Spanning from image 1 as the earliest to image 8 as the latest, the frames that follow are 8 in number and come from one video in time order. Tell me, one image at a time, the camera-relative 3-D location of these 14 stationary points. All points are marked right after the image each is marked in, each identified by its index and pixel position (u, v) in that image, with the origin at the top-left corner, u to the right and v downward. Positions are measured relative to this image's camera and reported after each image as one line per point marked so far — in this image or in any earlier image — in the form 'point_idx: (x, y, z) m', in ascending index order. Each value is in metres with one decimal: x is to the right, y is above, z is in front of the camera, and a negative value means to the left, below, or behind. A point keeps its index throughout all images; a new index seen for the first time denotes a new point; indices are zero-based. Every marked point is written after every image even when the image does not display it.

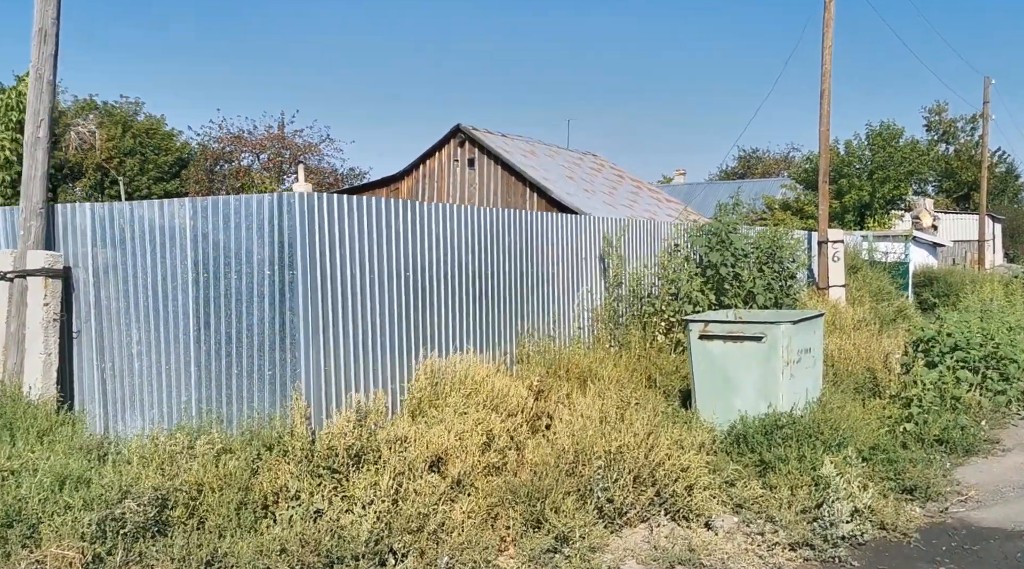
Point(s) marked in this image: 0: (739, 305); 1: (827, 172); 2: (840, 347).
0: (+2.5, -0.2, +10.8) m
1: (+5.2, +1.9, +15.8) m
2: (+3.7, -0.7, +11.0) m
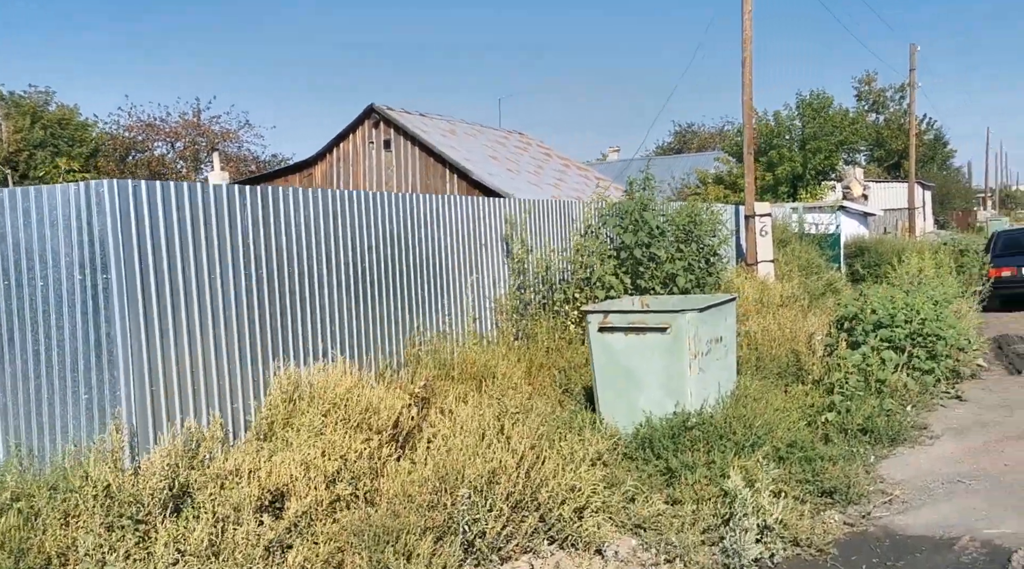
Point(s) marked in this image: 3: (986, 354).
0: (+1.5, 0.0, +10.1) m
1: (+3.8, +2.3, +15.2) m
2: (+2.7, -0.5, +10.4) m
3: (+5.3, -0.7, +10.6) m
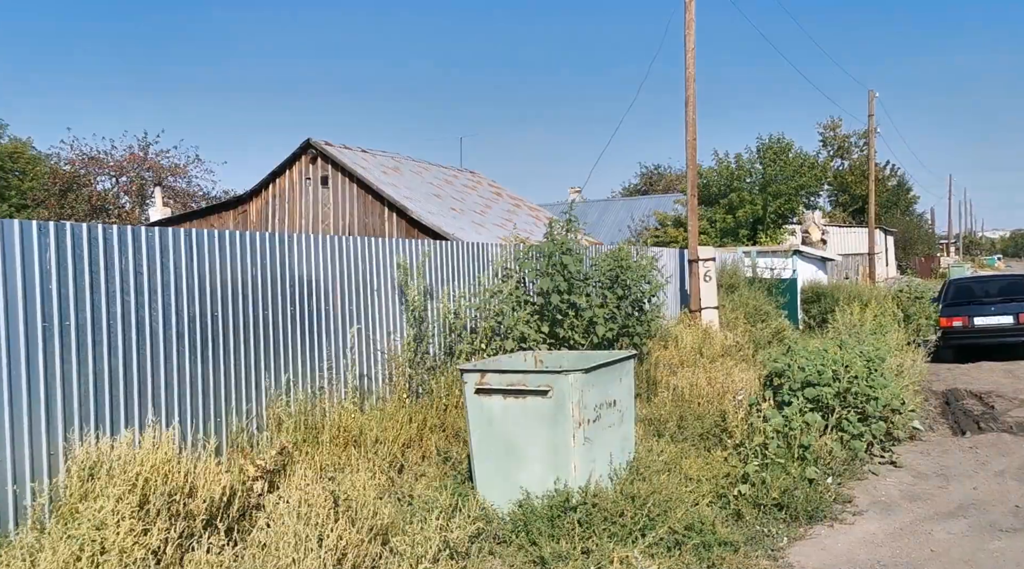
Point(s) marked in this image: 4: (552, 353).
0: (+0.6, -0.5, +9.4) m
1: (+2.8, +1.5, +14.6) m
2: (+1.8, -1.0, +9.7) m
3: (+4.4, -1.3, +9.9) m
4: (+0.3, -0.5, +6.4) m
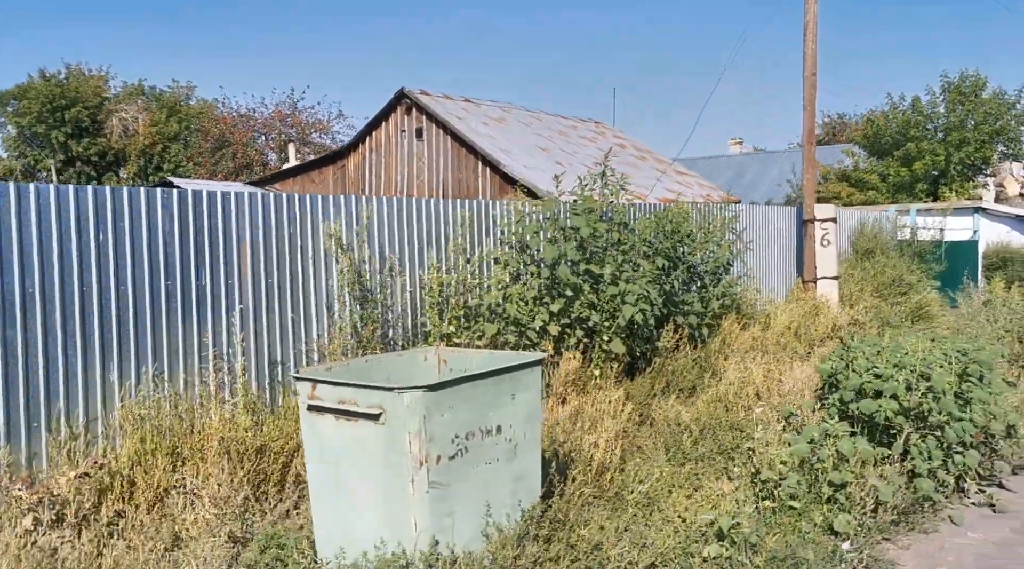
0: (+0.6, -0.3, +7.6) m
1: (+3.8, +2.0, +12.2) m
2: (+1.8, -0.7, +7.7) m
3: (+4.4, -1.1, +7.4) m
4: (-0.3, -0.3, +4.8) m
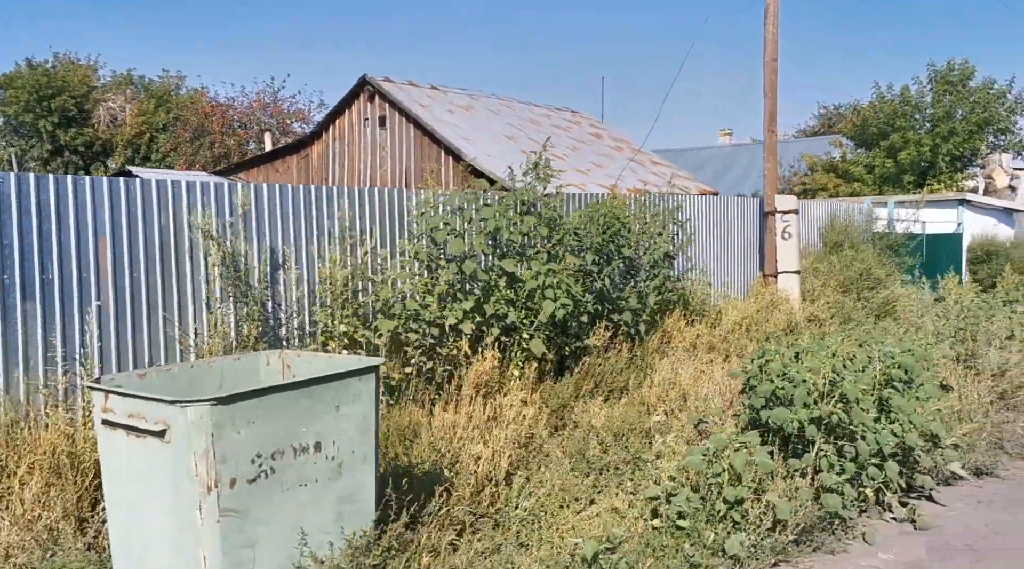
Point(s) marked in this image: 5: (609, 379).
0: (0.0, -0.2, +7.1) m
1: (+3.2, +2.0, +11.7) m
2: (+1.2, -0.7, +7.2) m
3: (+3.8, -1.0, +6.9) m
4: (-0.9, -0.3, +4.3) m
5: (+0.8, -0.7, +7.6) m
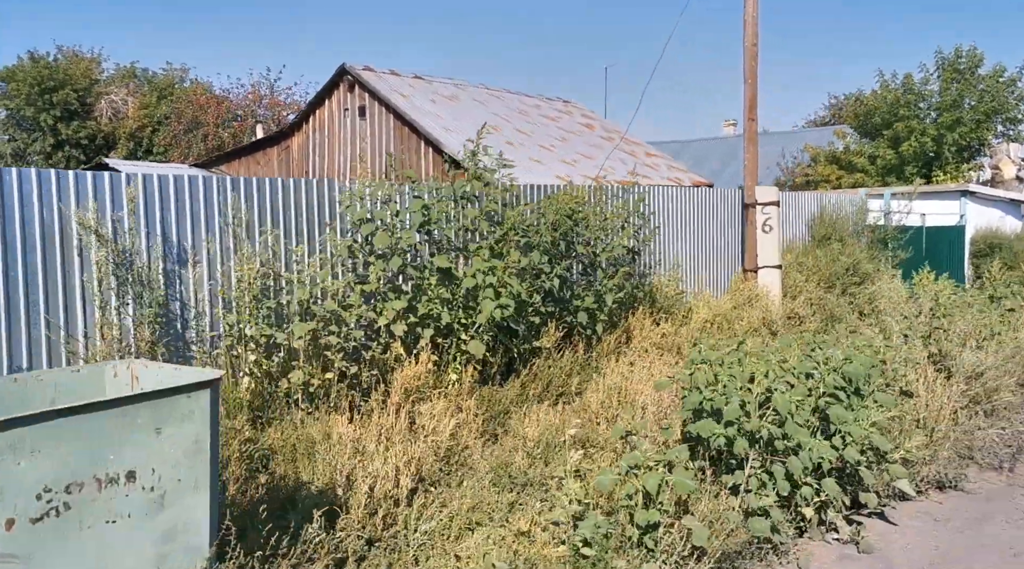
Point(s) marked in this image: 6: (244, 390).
0: (-0.5, -0.2, +6.6) m
1: (+2.8, +2.1, +11.1) m
2: (+0.7, -0.7, +6.7) m
3: (+3.3, -1.0, +6.4) m
4: (-1.4, -0.3, +3.9) m
5: (+0.3, -0.7, +7.1) m
6: (-1.6, -0.6, +5.7) m
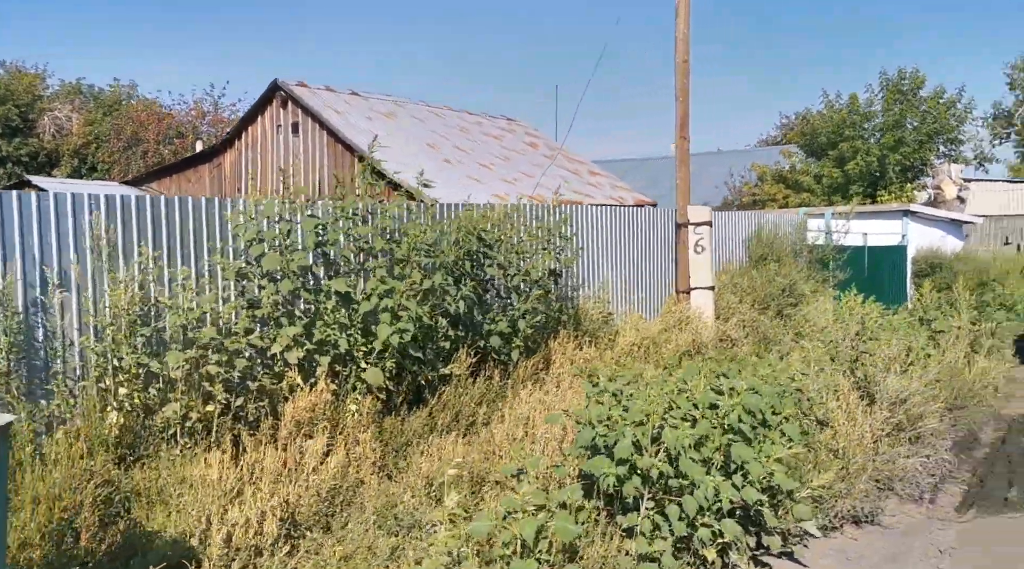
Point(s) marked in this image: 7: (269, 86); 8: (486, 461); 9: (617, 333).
0: (-1.1, -0.4, +6.2) m
1: (+1.9, +1.8, +10.9) m
2: (+0.1, -0.9, +6.3) m
3: (+2.7, -1.2, +6.1) m
4: (-2.0, -0.4, +3.4) m
5: (-0.3, -0.9, +6.7) m
6: (-2.2, -0.8, +5.3) m
7: (-4.0, +3.3, +16.2) m
8: (-0.2, -1.0, +5.6) m
9: (+1.0, -0.4, +9.3) m
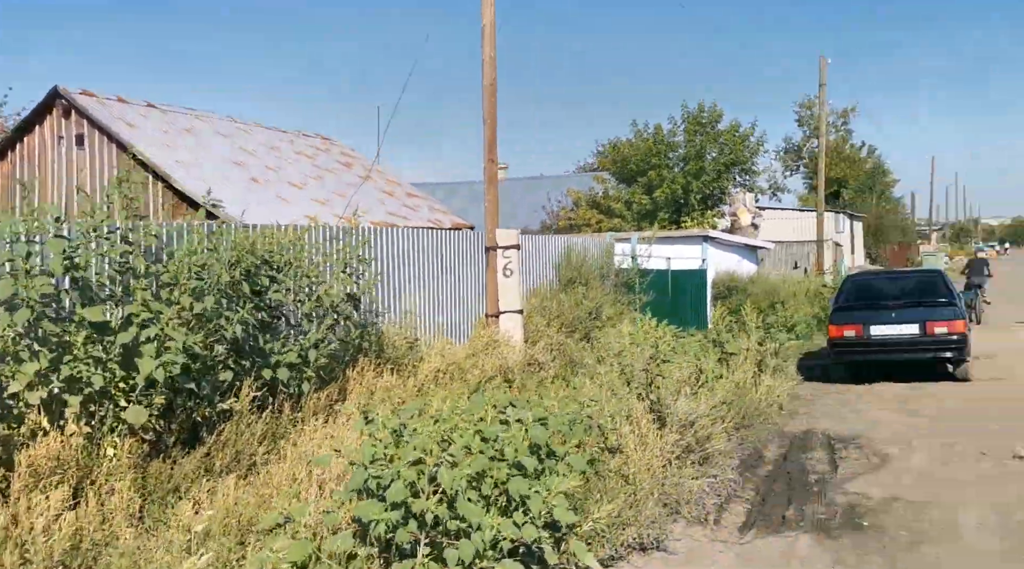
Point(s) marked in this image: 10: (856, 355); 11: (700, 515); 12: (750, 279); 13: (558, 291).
0: (-2.4, -0.5, +5.7) m
1: (-0.2, +1.6, +10.9) m
2: (-1.2, -1.0, +6.0) m
3: (+1.4, -1.3, +6.3) m
4: (-2.7, -0.5, +2.8) m
5: (-1.7, -1.0, +6.4) m
6: (-3.3, -0.9, +4.6) m
7: (-7.1, +2.9, +15.1) m
8: (-1.4, -1.2, +5.3) m
9: (-0.8, -0.7, +9.1) m
10: (+3.4, -0.8, +10.2) m
11: (+1.1, -1.4, +5.8) m
12: (+4.6, +0.1, +18.7) m
13: (+0.6, -0.1, +12.9) m
